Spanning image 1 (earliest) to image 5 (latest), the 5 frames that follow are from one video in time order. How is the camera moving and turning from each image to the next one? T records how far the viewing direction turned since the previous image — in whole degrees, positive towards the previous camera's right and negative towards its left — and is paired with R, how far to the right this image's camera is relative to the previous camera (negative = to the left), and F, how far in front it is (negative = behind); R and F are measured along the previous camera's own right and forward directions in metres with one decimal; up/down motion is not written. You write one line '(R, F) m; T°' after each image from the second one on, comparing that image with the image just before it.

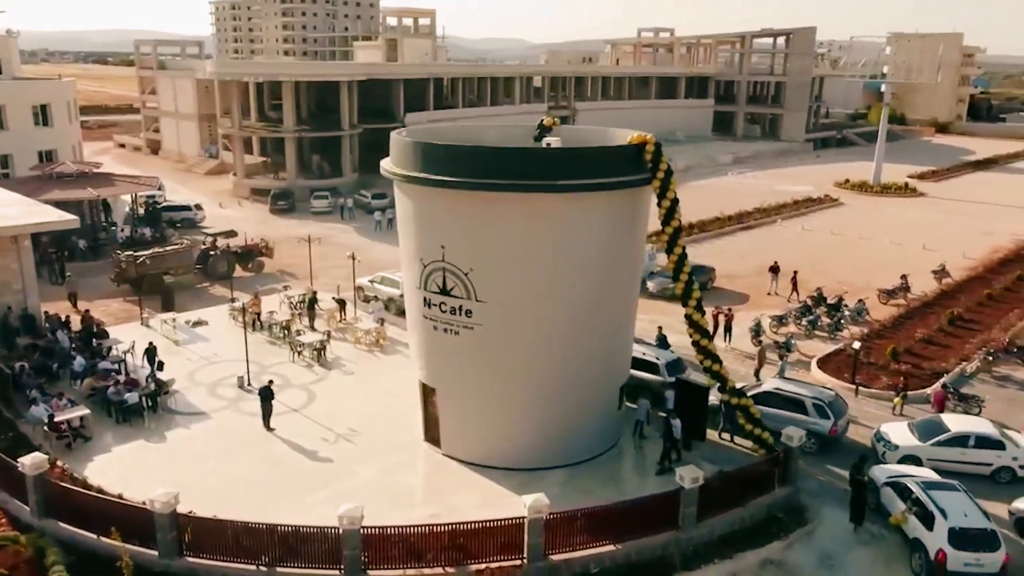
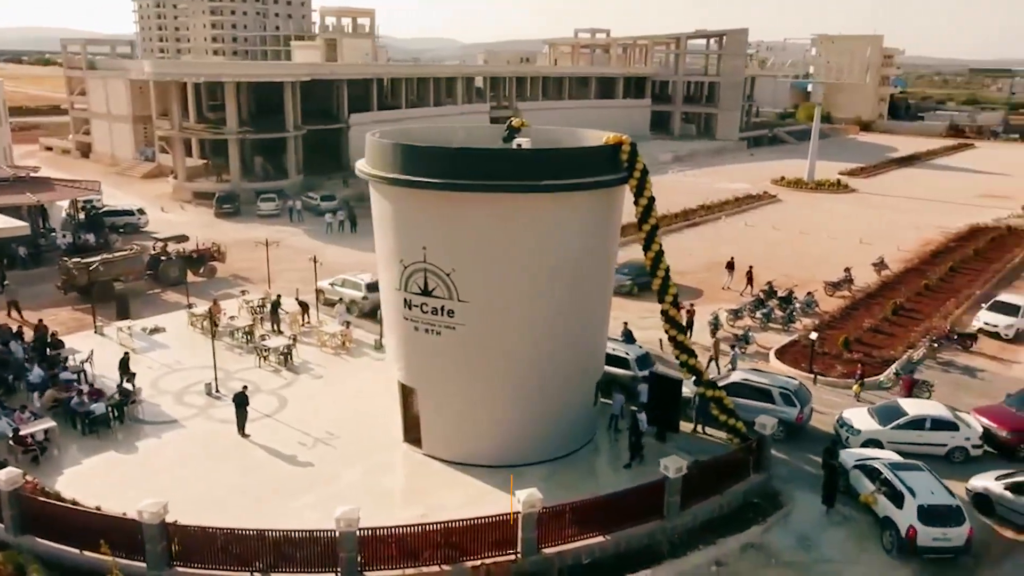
(-0.9, -0.2) m; +5°
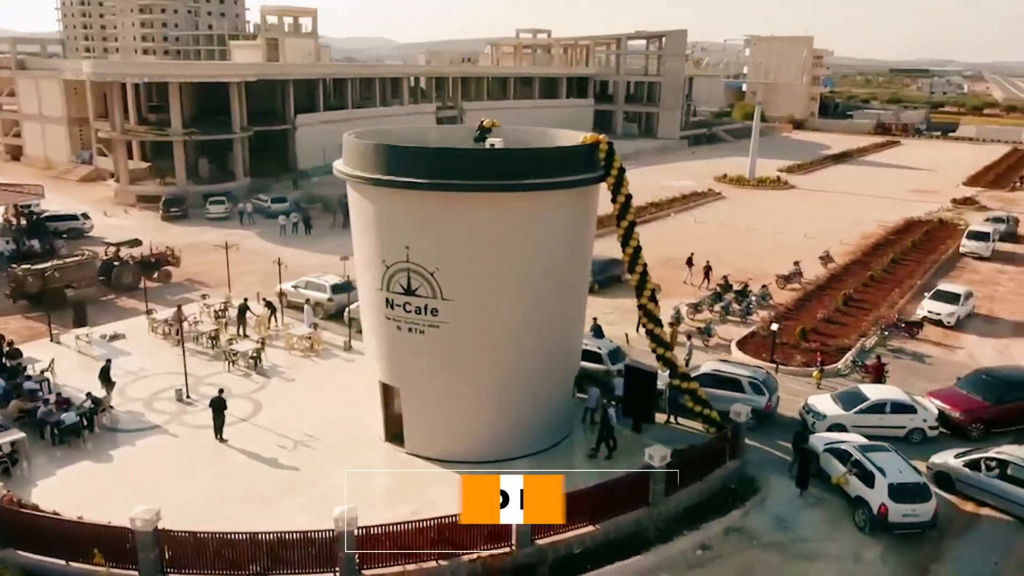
(-0.9, -0.2) m; +4°
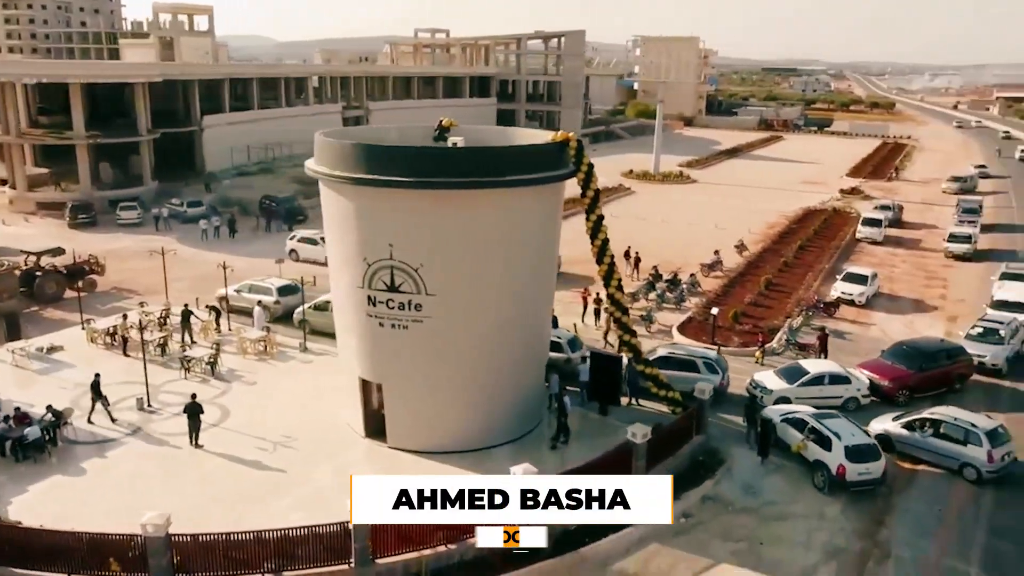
(-1.8, -0.5) m; +8°
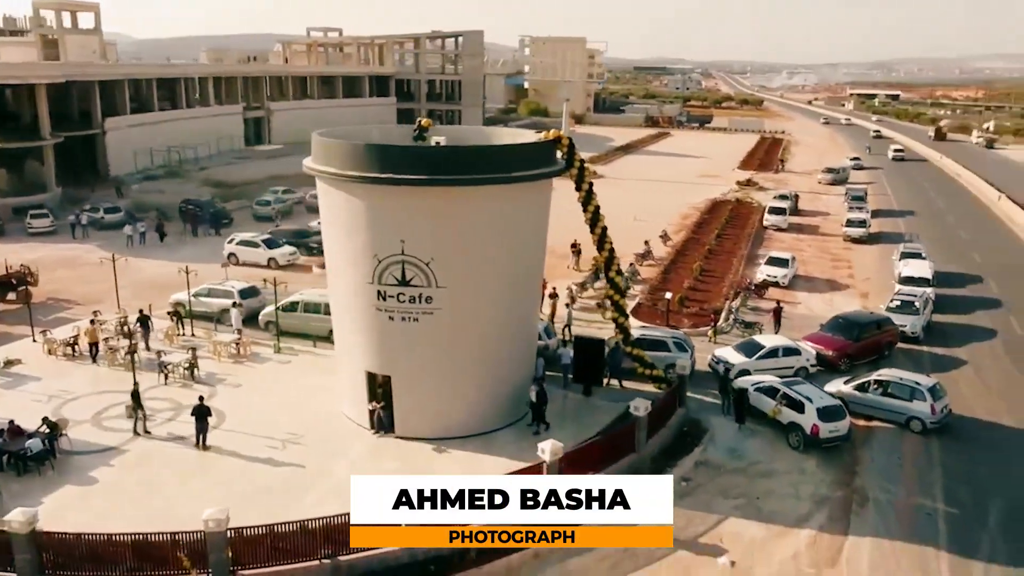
(-2.7, -0.8) m; +8°
